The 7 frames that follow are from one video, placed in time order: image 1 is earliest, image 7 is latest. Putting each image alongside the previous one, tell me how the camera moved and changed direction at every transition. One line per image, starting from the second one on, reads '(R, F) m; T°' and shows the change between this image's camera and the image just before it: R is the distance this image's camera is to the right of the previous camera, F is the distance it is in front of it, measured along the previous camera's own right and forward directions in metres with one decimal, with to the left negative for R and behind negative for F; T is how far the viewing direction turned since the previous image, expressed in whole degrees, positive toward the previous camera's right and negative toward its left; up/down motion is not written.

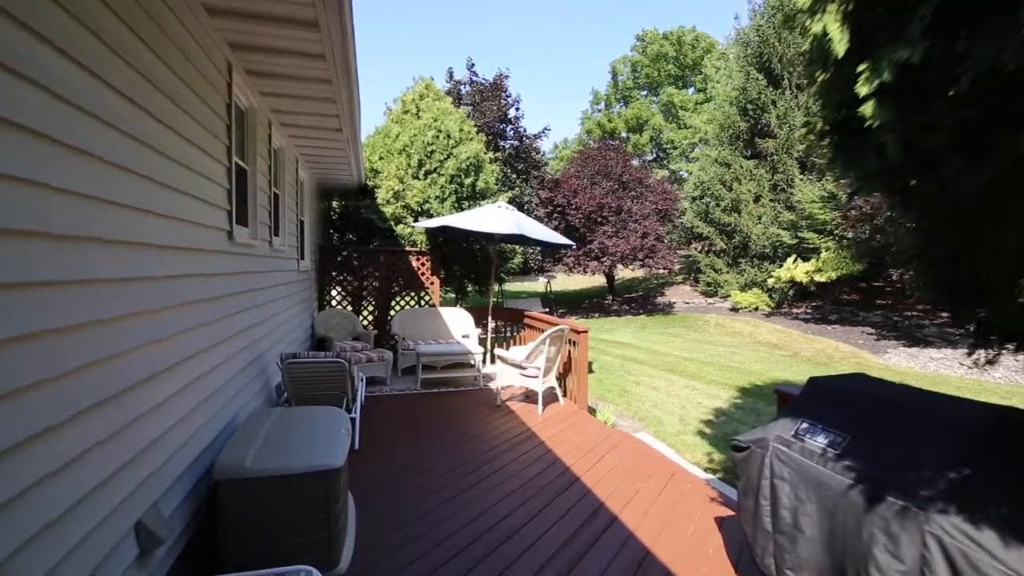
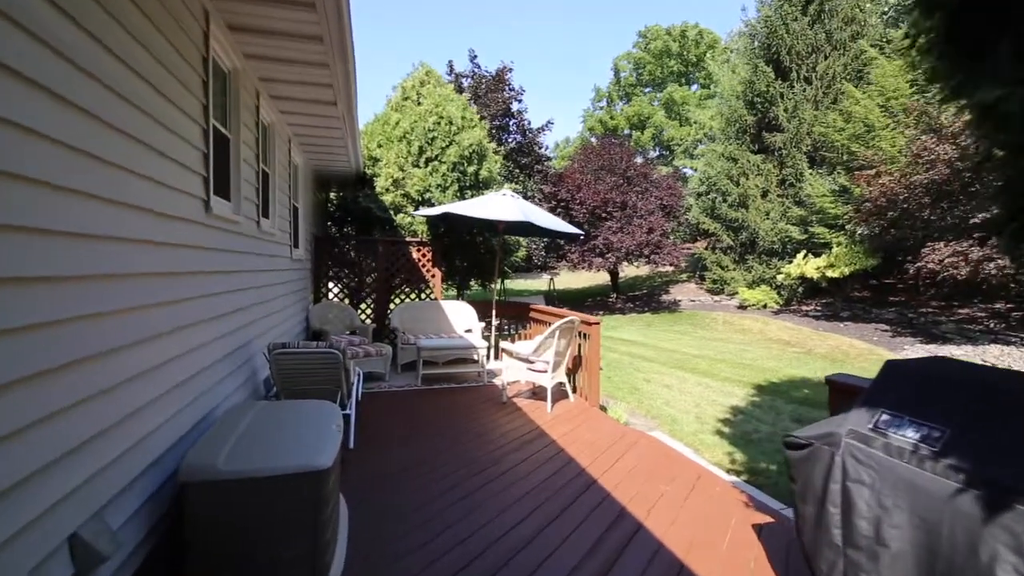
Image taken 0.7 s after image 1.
(-0.1, +0.3) m; 0°
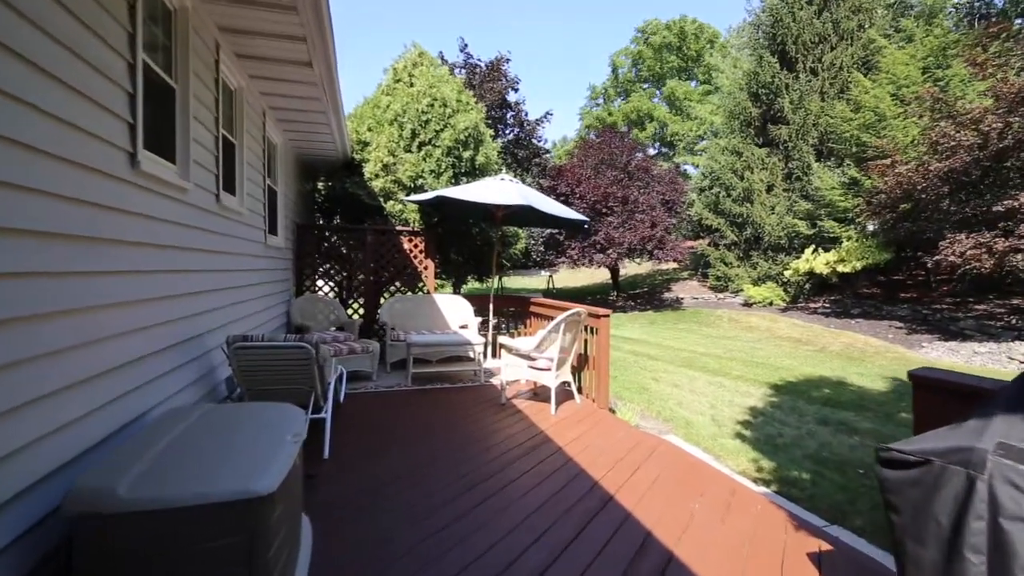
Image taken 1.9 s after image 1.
(0.0, +0.5) m; 0°
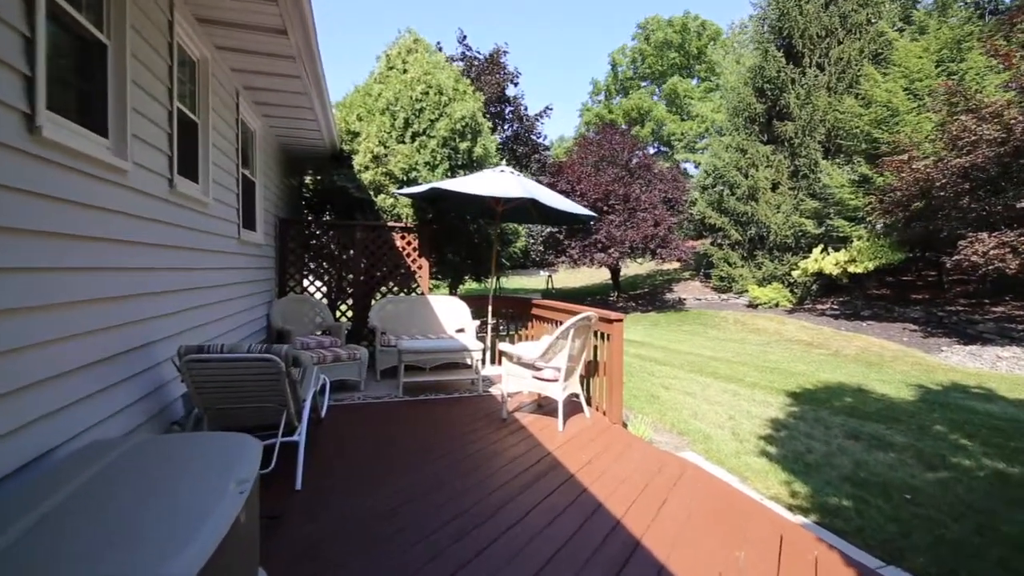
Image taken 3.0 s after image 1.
(0.0, +0.5) m; 0°
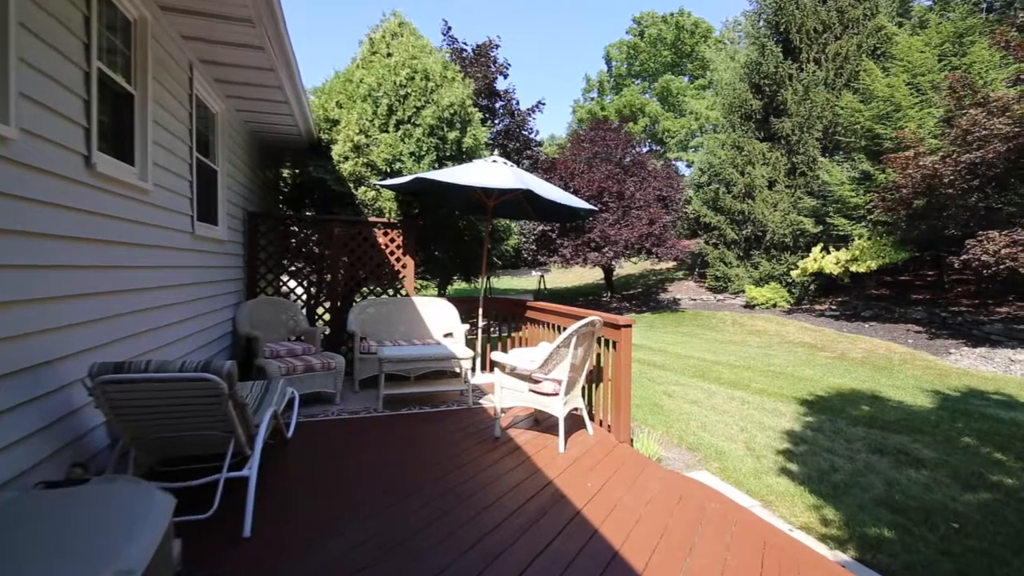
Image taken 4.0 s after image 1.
(0.0, +0.5) m; +1°
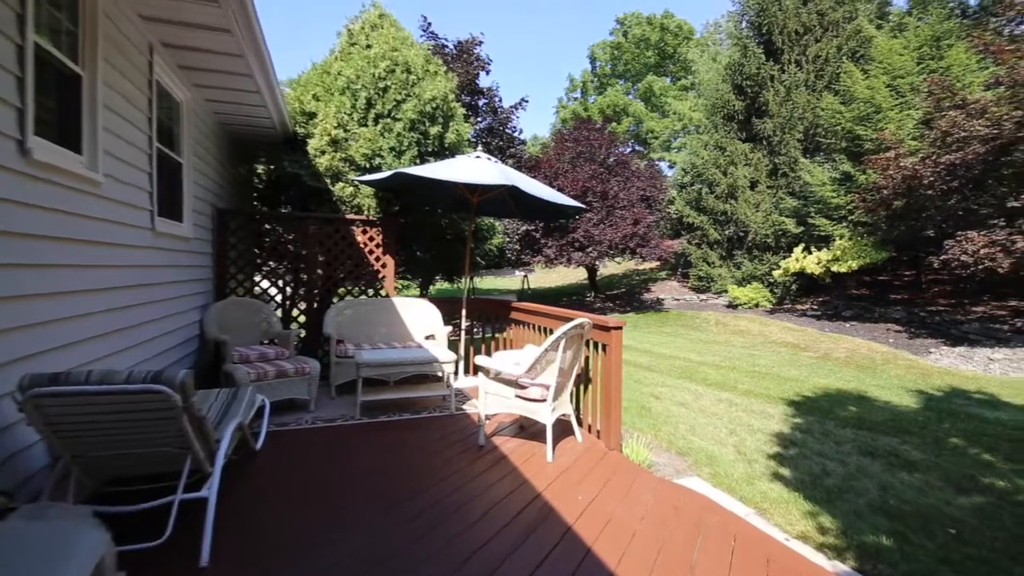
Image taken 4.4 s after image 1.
(0.0, +0.2) m; +2°
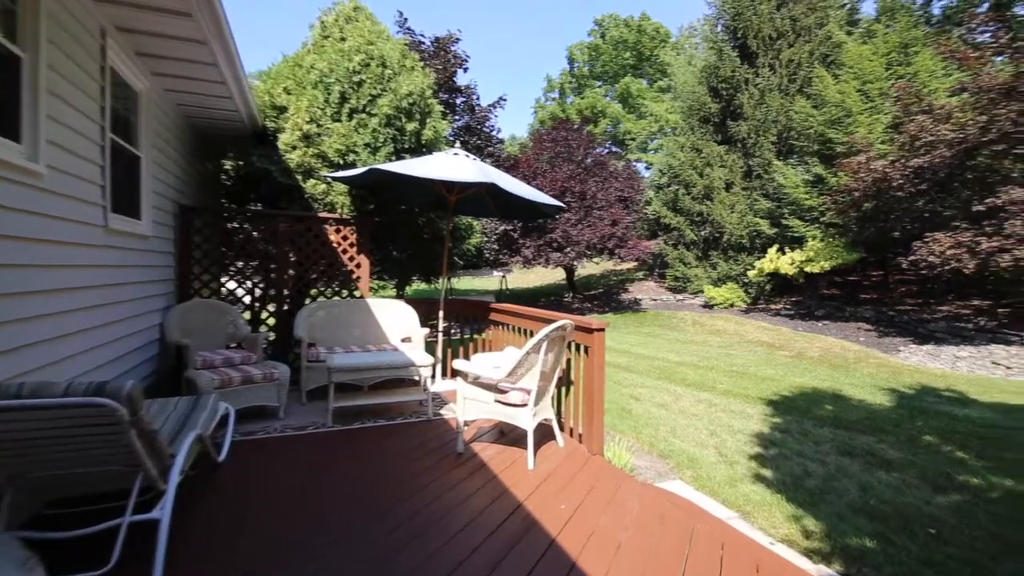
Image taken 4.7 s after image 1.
(0.0, +0.1) m; +2°
